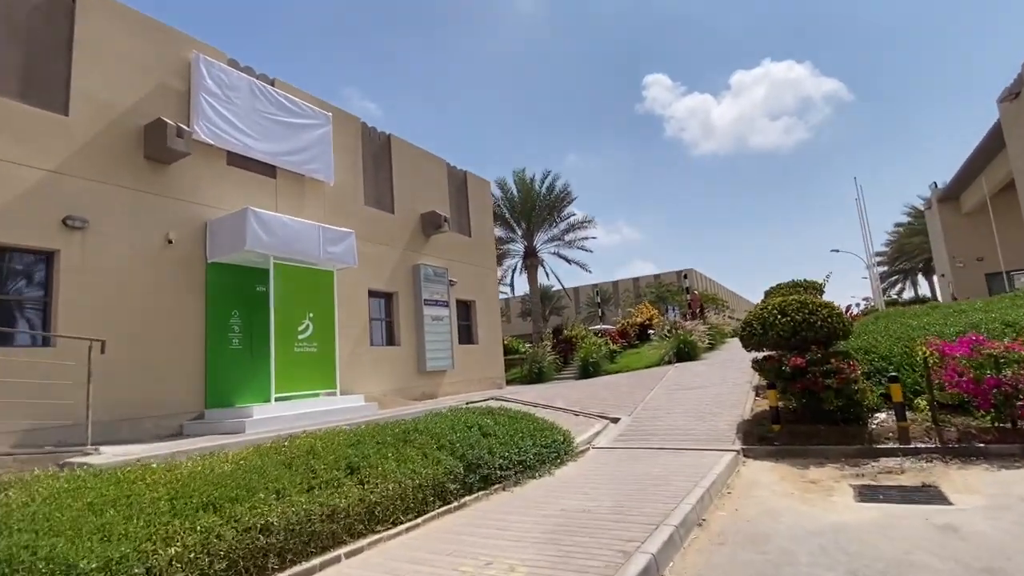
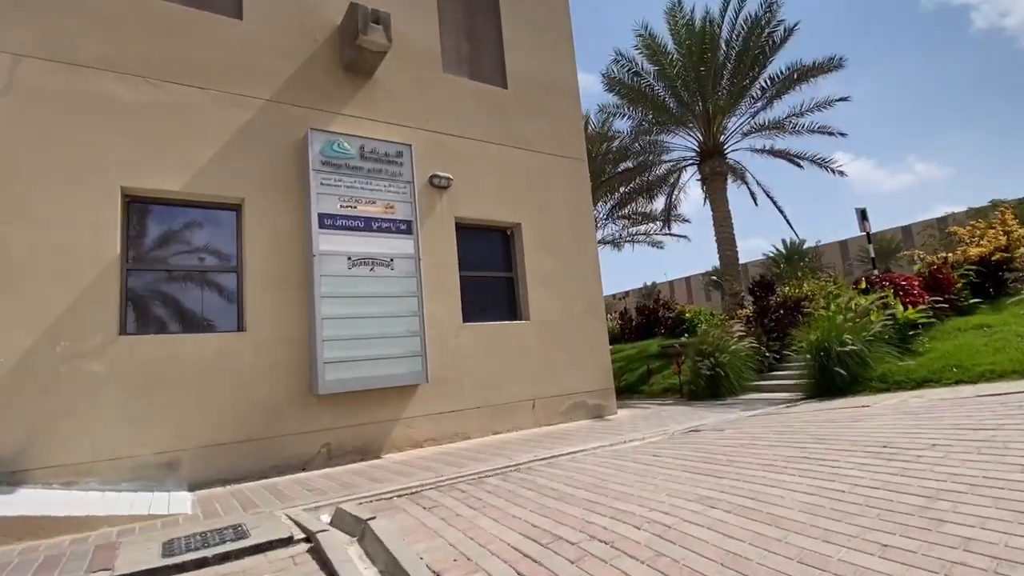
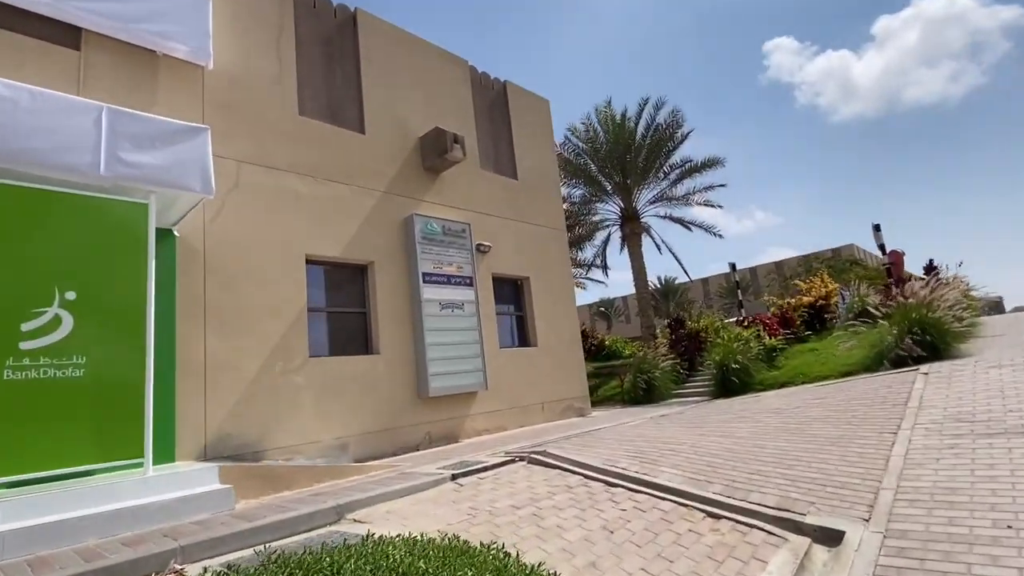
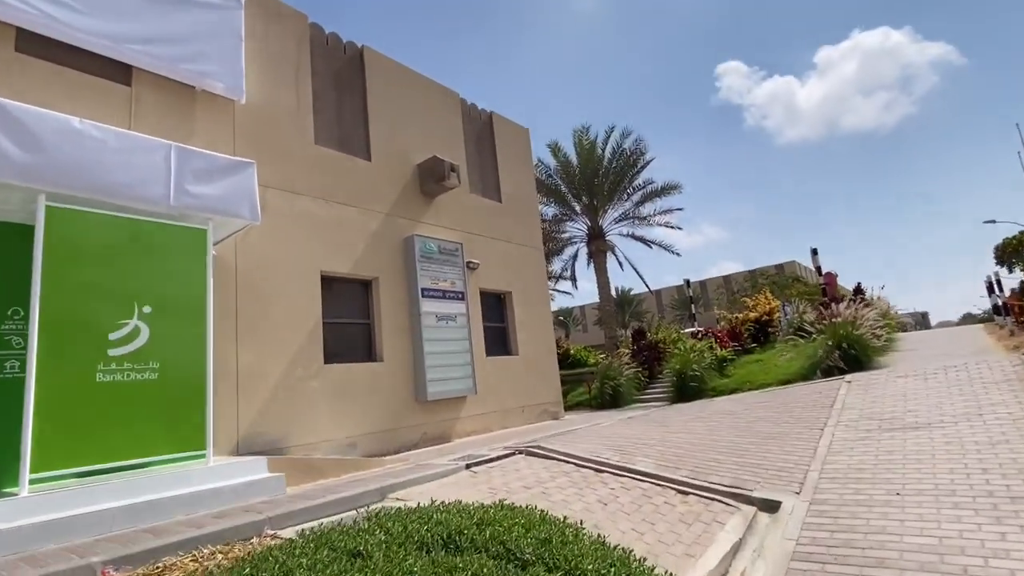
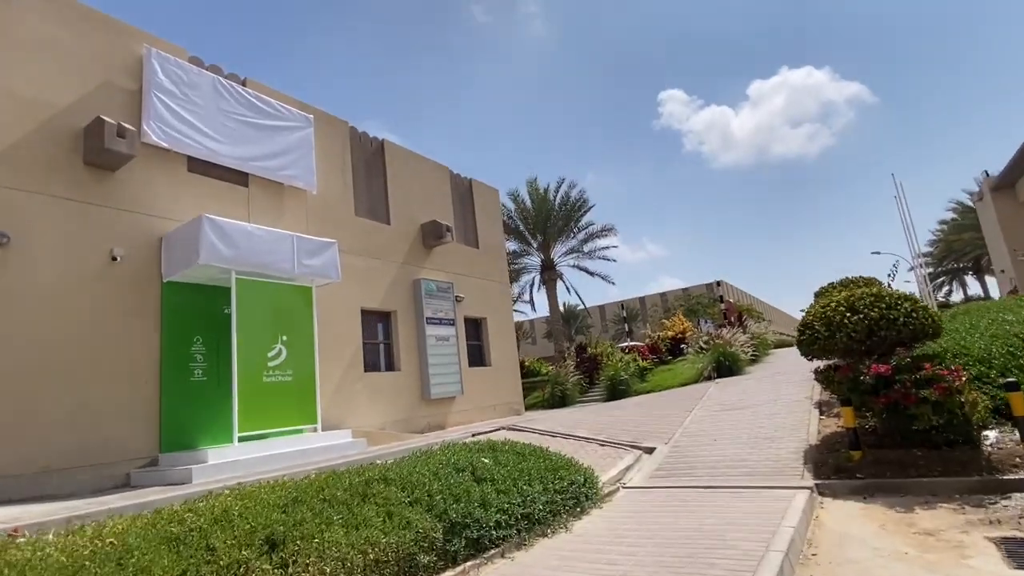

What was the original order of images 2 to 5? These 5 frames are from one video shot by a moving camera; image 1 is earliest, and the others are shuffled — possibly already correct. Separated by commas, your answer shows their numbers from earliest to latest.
5, 4, 3, 2
